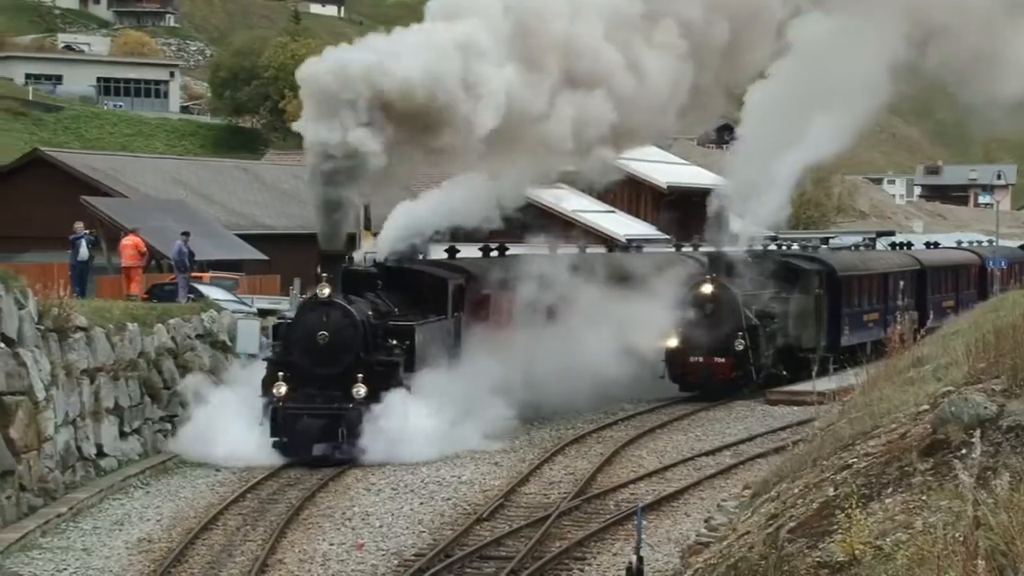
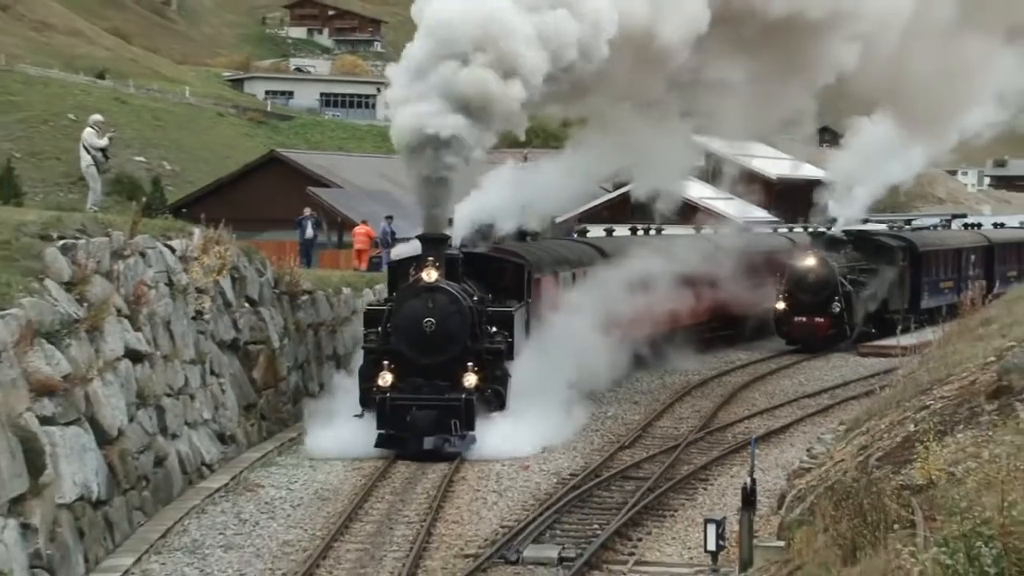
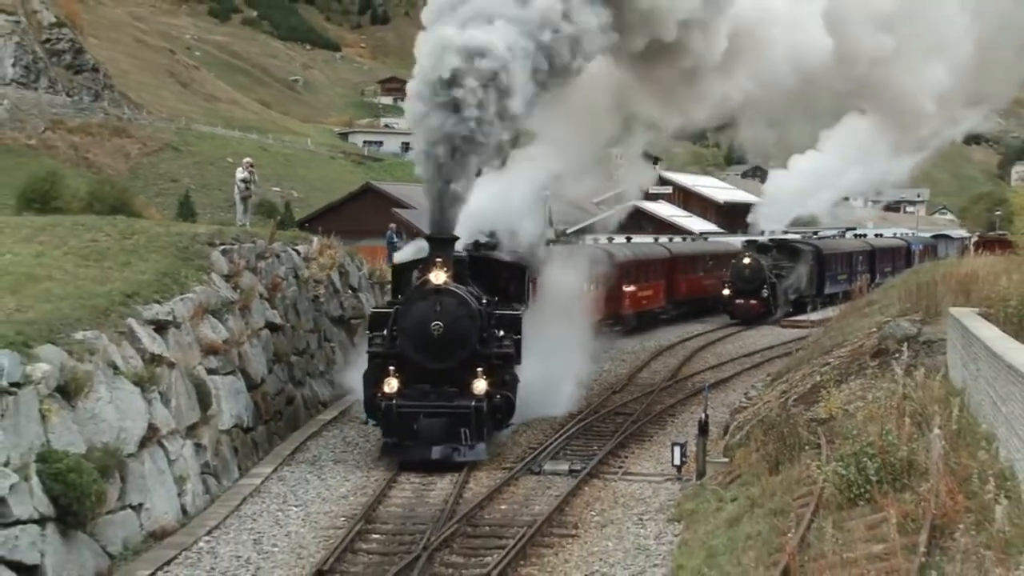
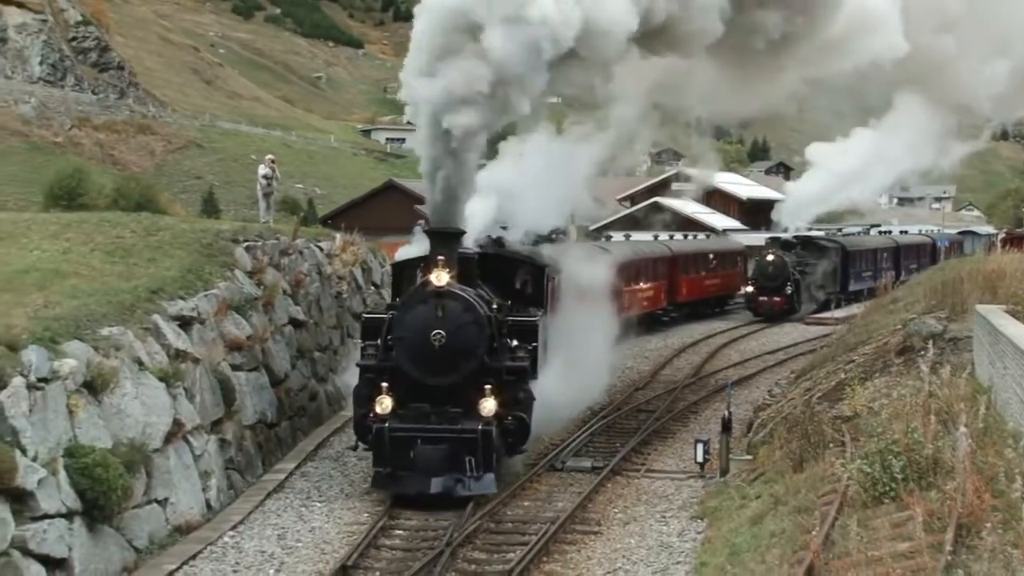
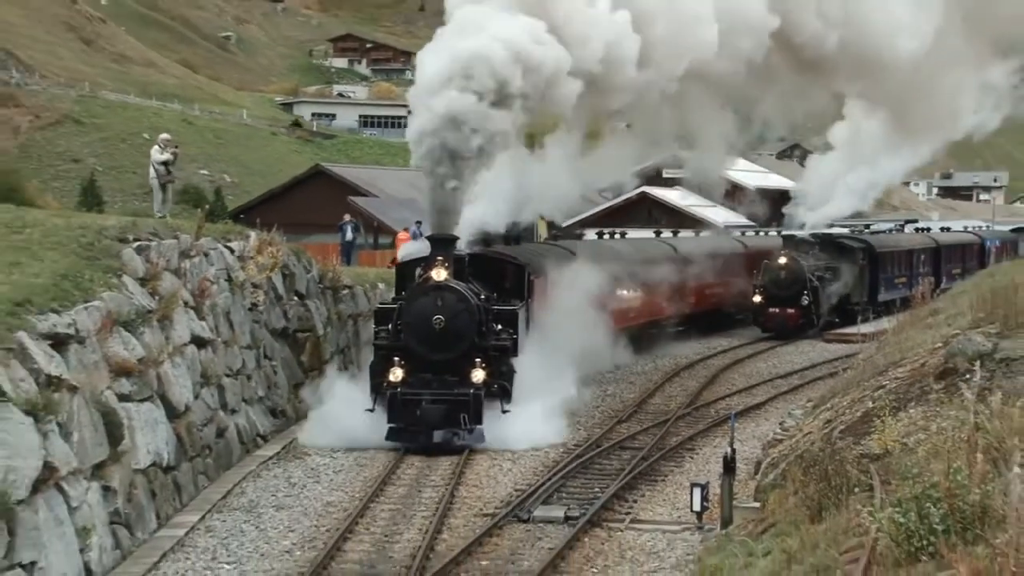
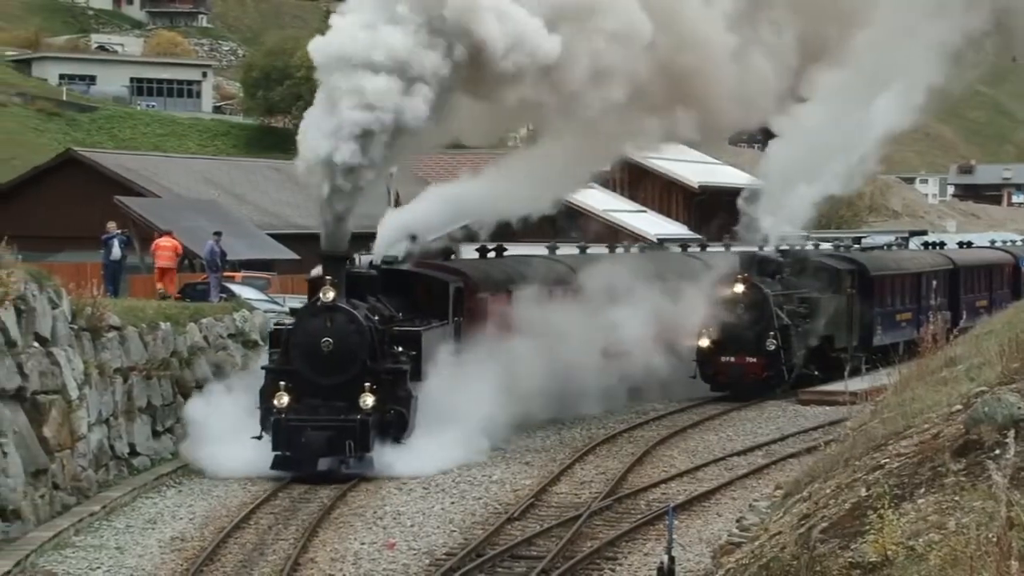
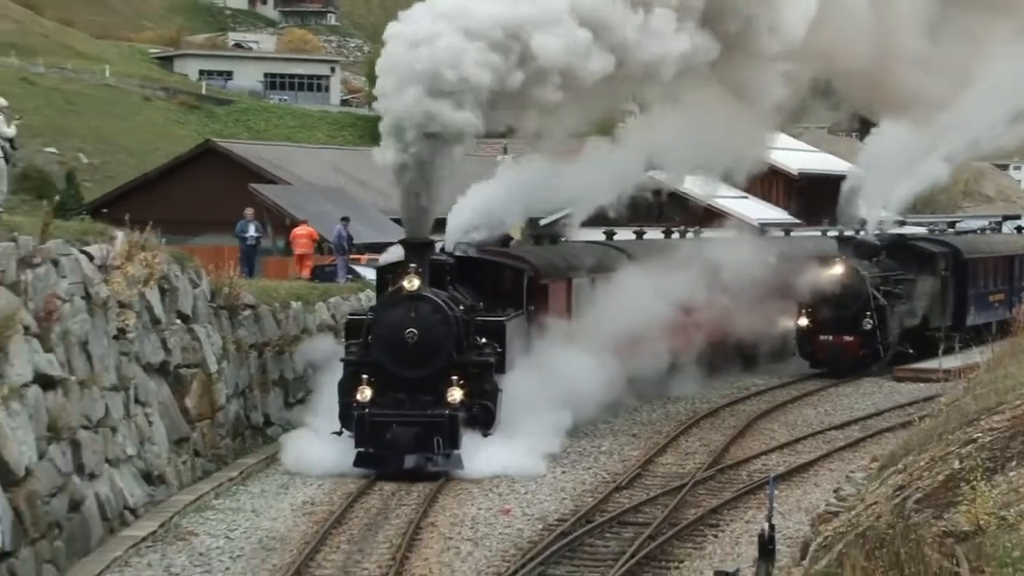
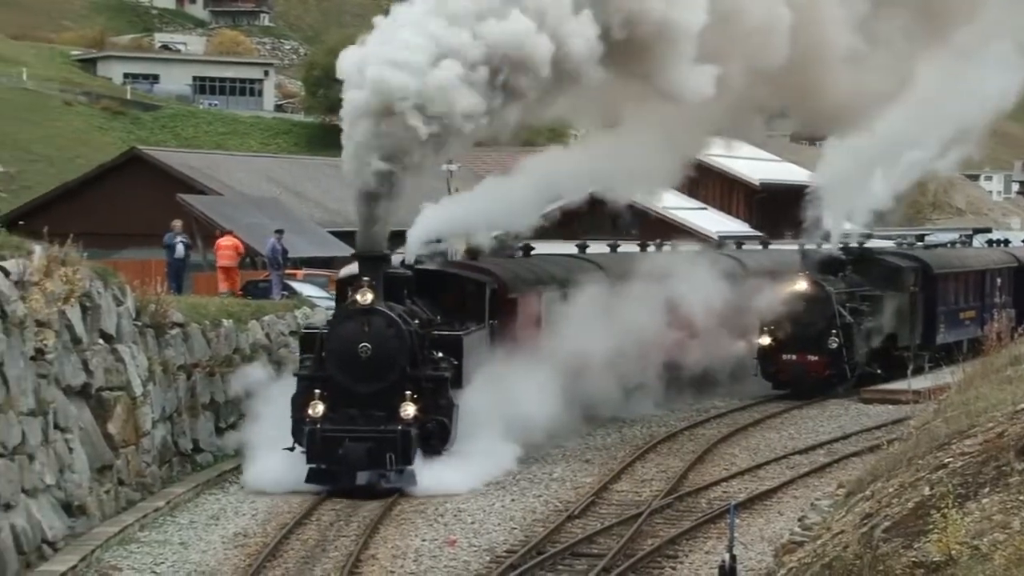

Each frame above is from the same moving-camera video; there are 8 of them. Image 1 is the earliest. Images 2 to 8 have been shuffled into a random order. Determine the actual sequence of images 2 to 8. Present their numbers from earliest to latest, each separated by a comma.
6, 8, 7, 2, 5, 3, 4
